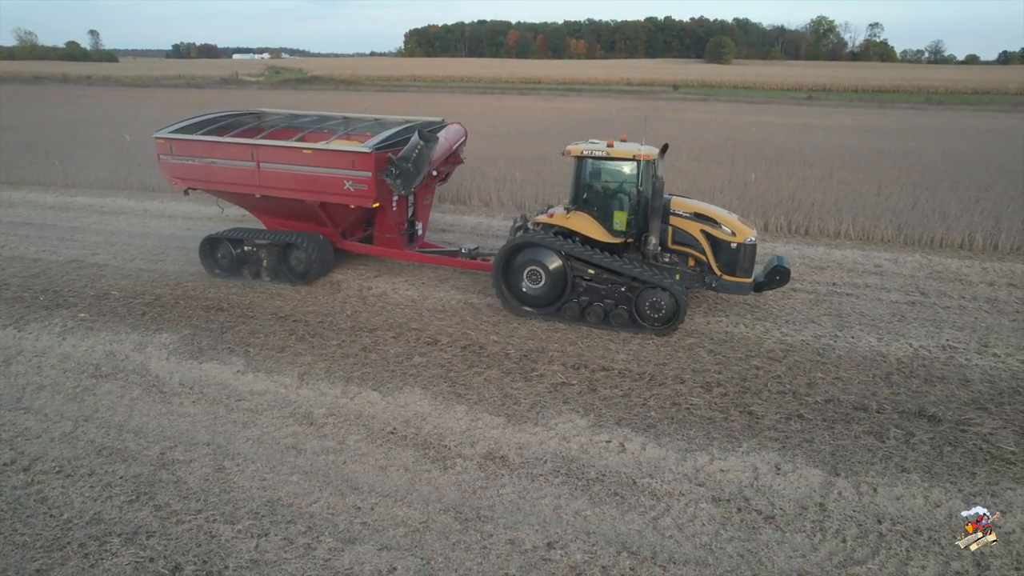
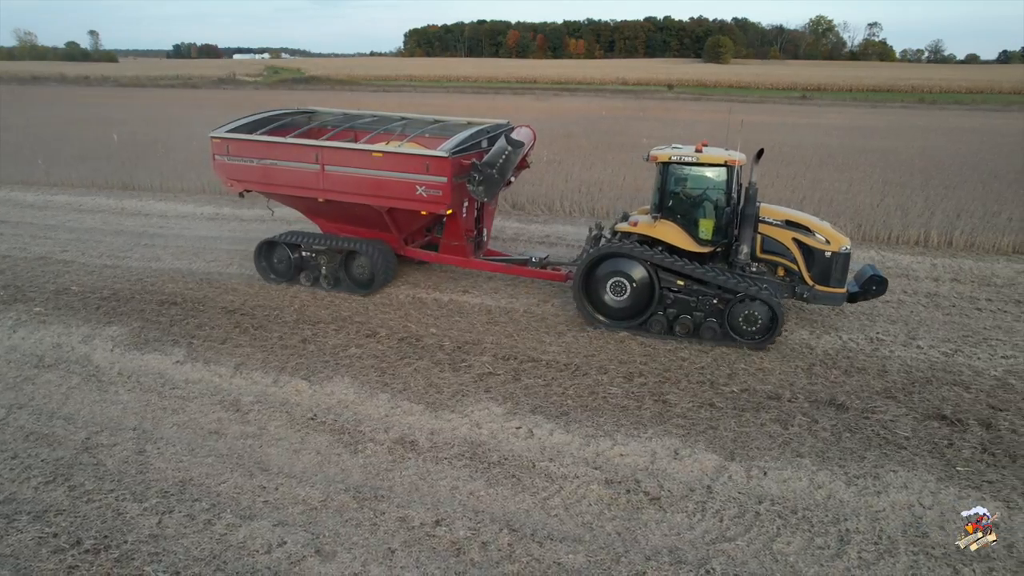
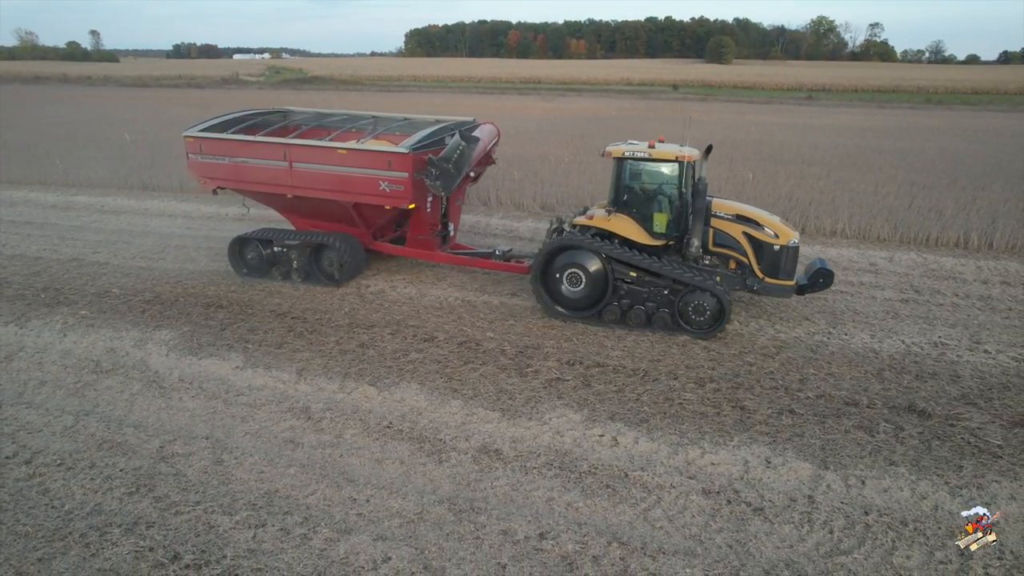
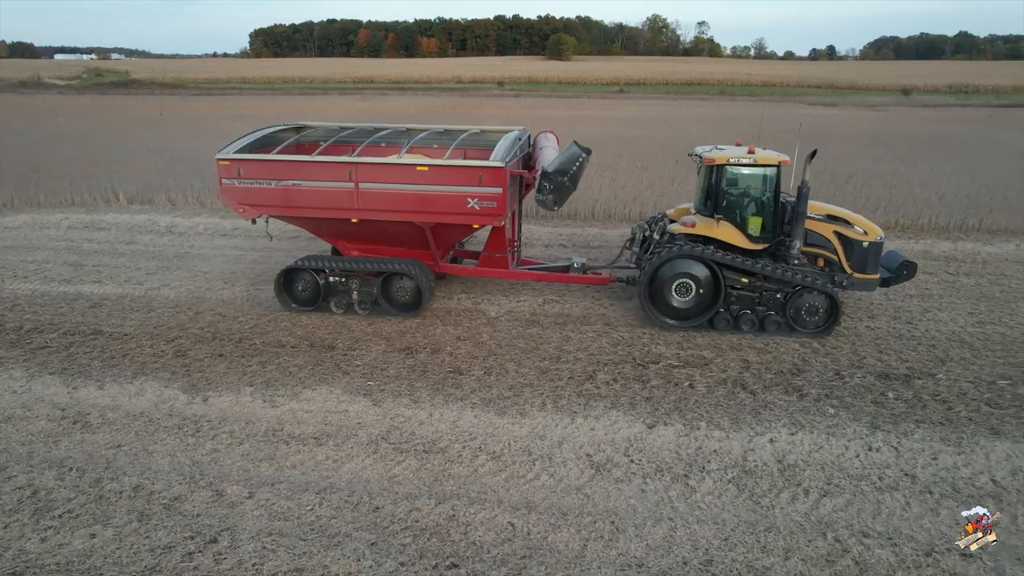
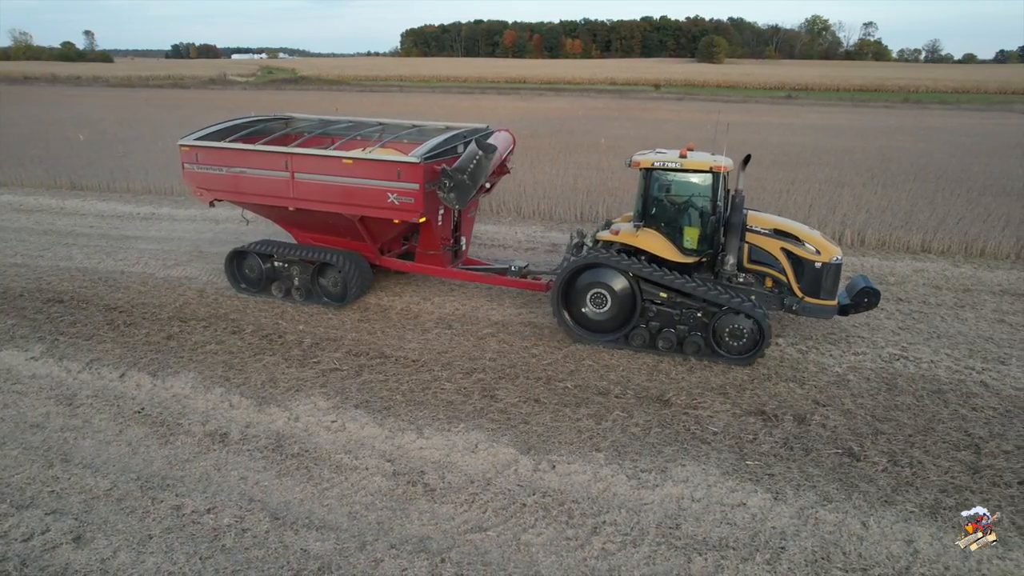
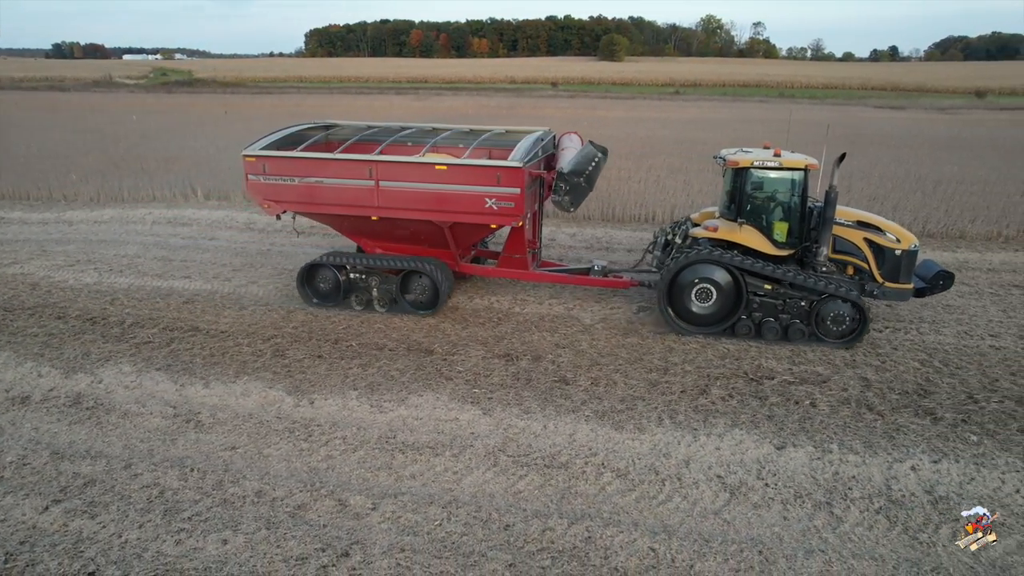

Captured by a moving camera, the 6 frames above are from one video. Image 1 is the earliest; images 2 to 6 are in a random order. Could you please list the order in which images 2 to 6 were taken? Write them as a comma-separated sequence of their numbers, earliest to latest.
3, 2, 5, 6, 4
